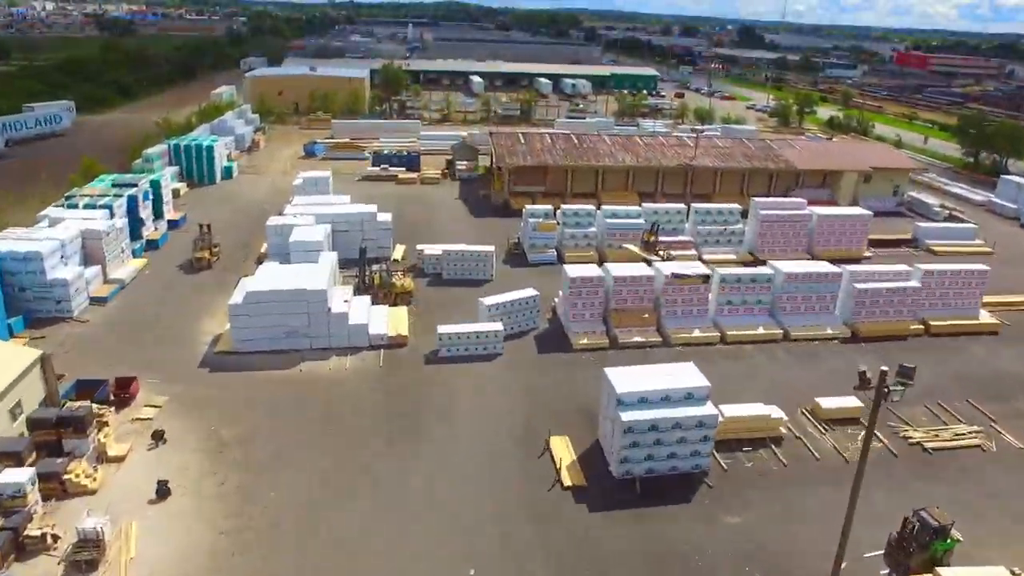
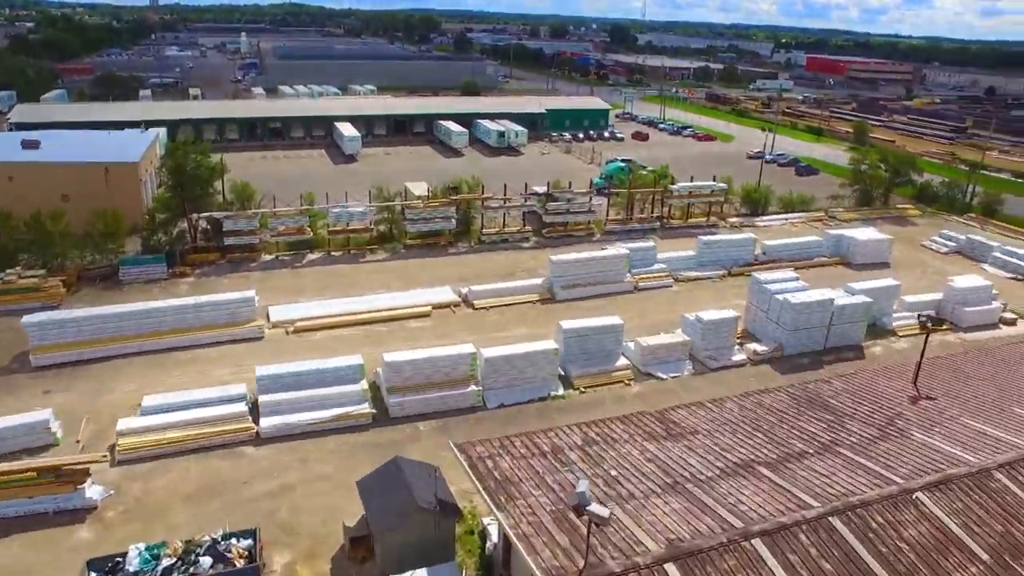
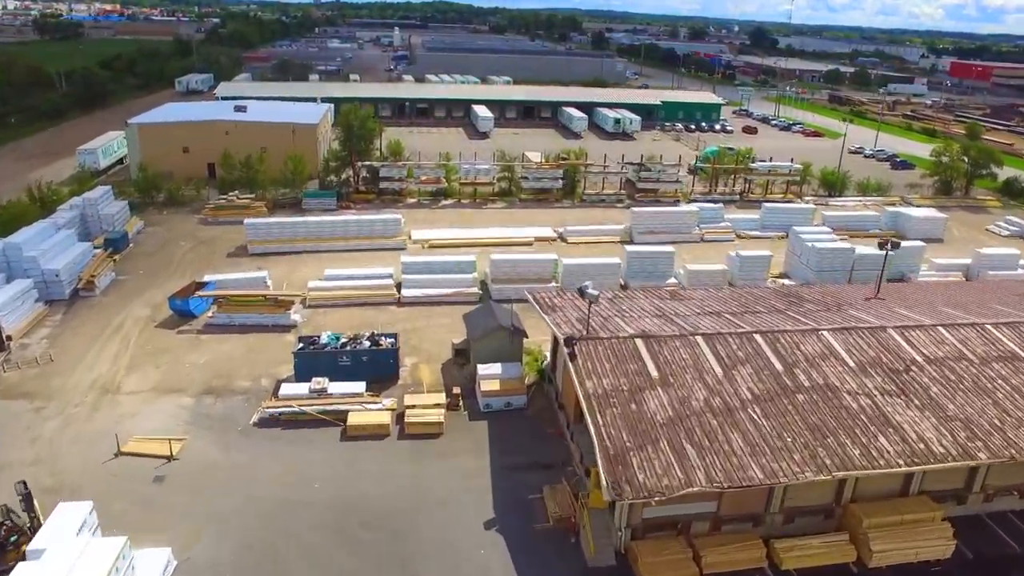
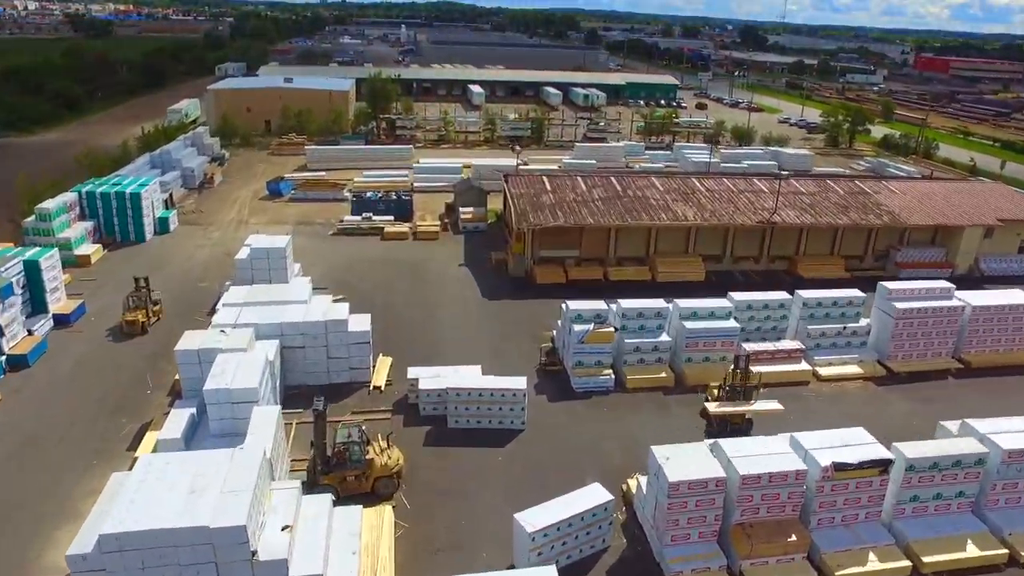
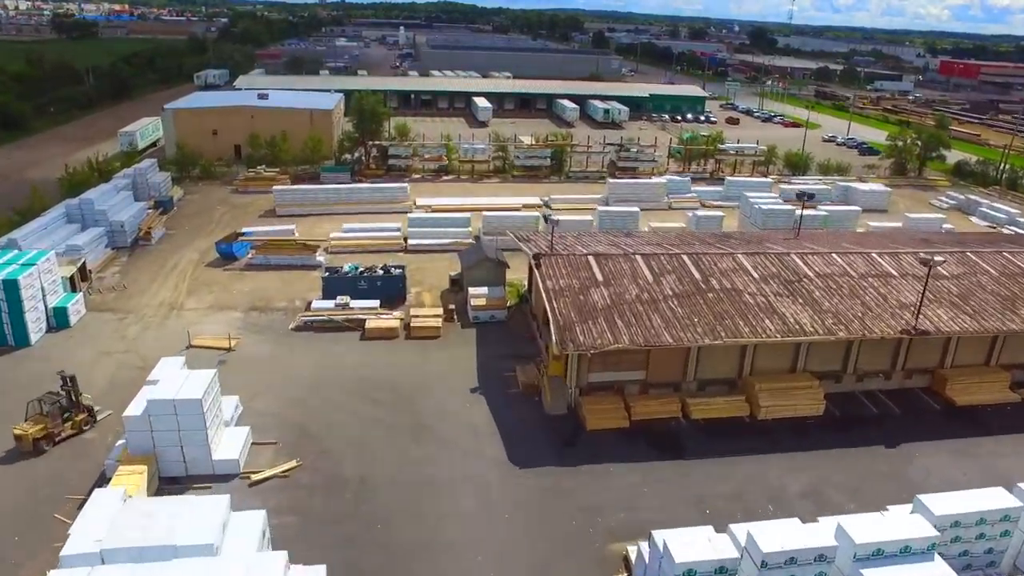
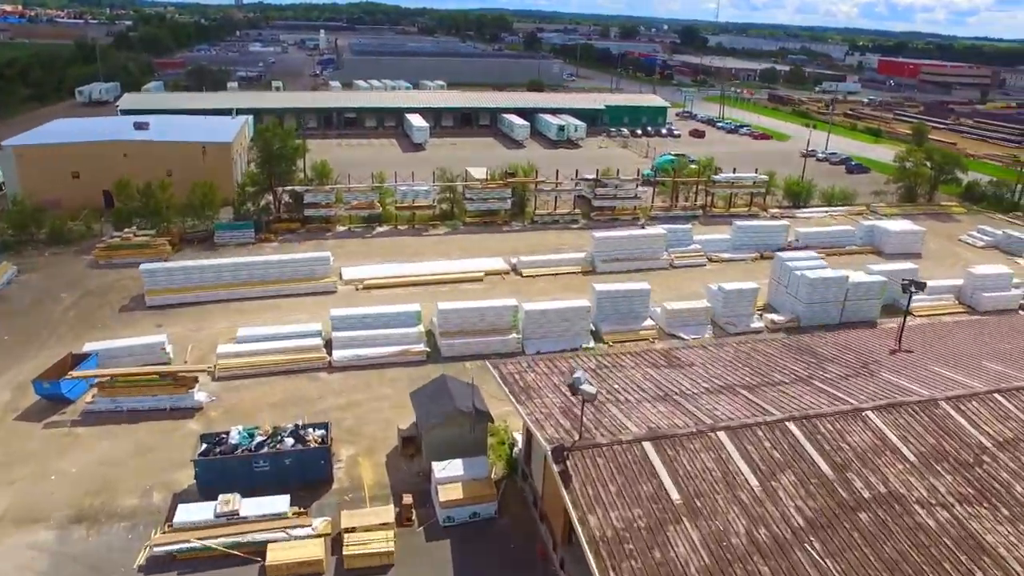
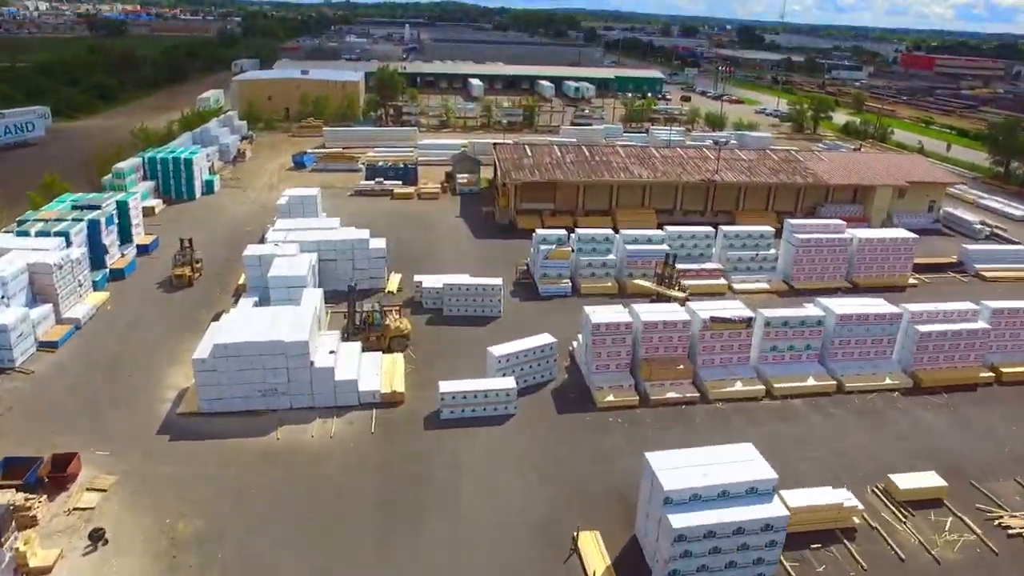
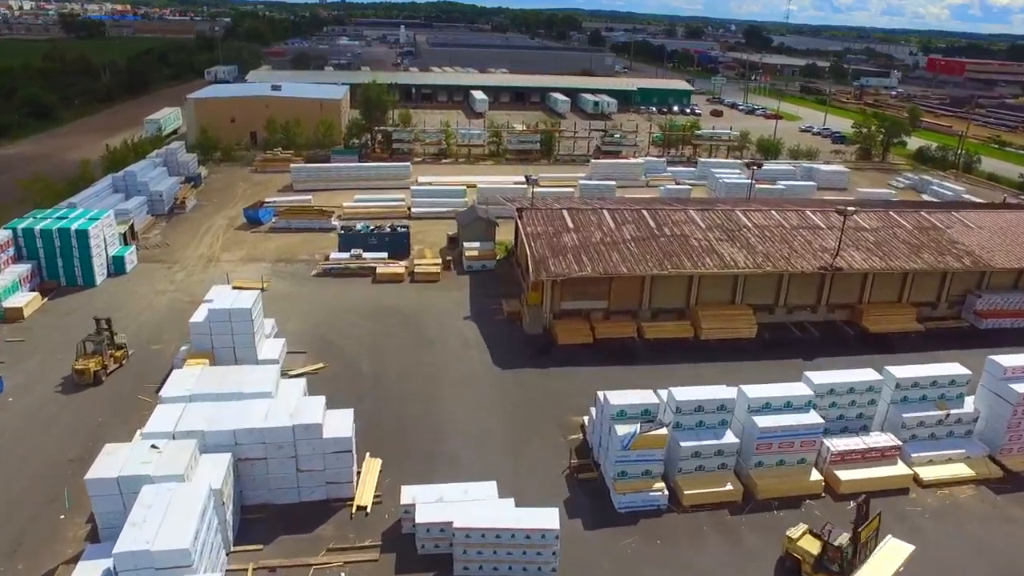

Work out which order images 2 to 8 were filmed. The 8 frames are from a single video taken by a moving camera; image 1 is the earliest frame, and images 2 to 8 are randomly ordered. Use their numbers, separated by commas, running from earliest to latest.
7, 4, 8, 5, 3, 6, 2
